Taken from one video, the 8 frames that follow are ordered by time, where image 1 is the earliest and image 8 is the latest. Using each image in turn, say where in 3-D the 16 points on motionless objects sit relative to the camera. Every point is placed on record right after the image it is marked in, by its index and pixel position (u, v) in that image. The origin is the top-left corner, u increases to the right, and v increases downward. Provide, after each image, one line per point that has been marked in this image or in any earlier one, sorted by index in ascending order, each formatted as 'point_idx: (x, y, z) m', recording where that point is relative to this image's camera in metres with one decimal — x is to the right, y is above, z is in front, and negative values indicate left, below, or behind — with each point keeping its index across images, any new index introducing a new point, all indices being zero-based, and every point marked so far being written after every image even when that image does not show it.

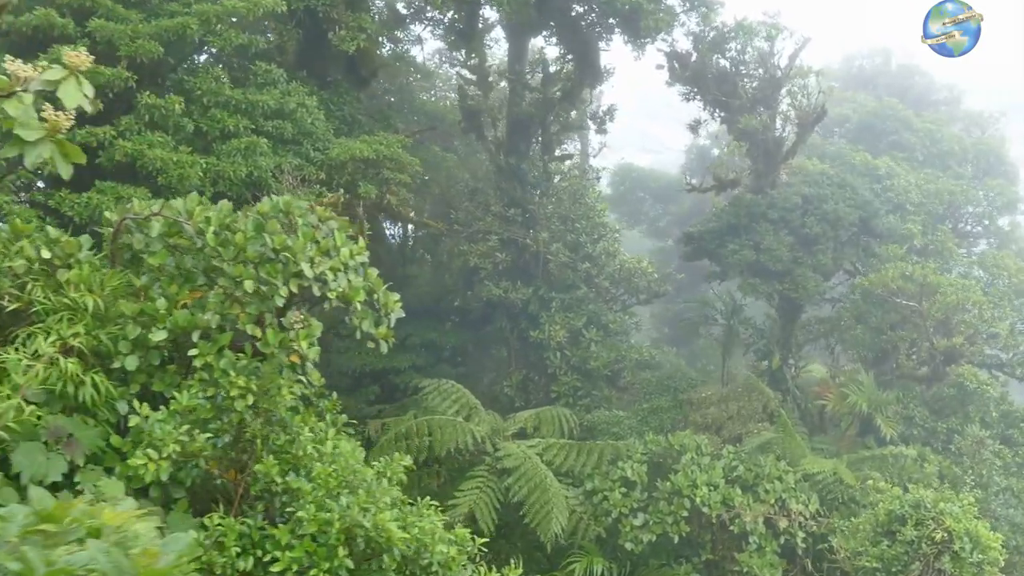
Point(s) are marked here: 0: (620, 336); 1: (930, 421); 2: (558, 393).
0: (+0.7, -0.3, +6.4) m
1: (+2.6, -0.8, +5.8) m
2: (+0.3, -0.7, +6.1) m
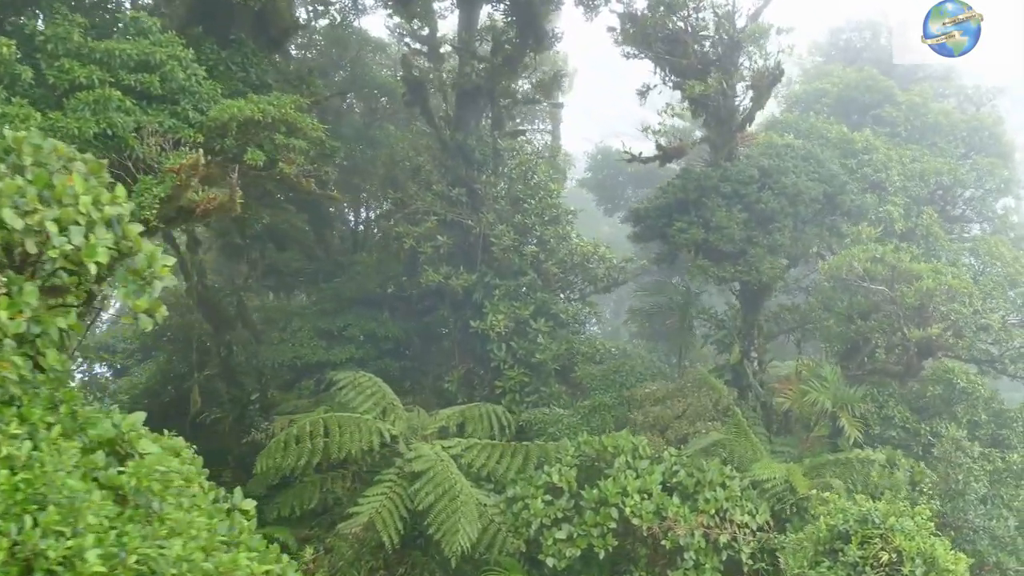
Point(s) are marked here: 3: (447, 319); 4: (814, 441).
0: (+0.4, -0.2, +5.9) m
1: (+2.3, -0.8, +5.2) m
2: (0.0, -0.6, +5.6) m
3: (-0.4, -0.2, +5.9) m
4: (+1.6, -0.8, +4.8) m
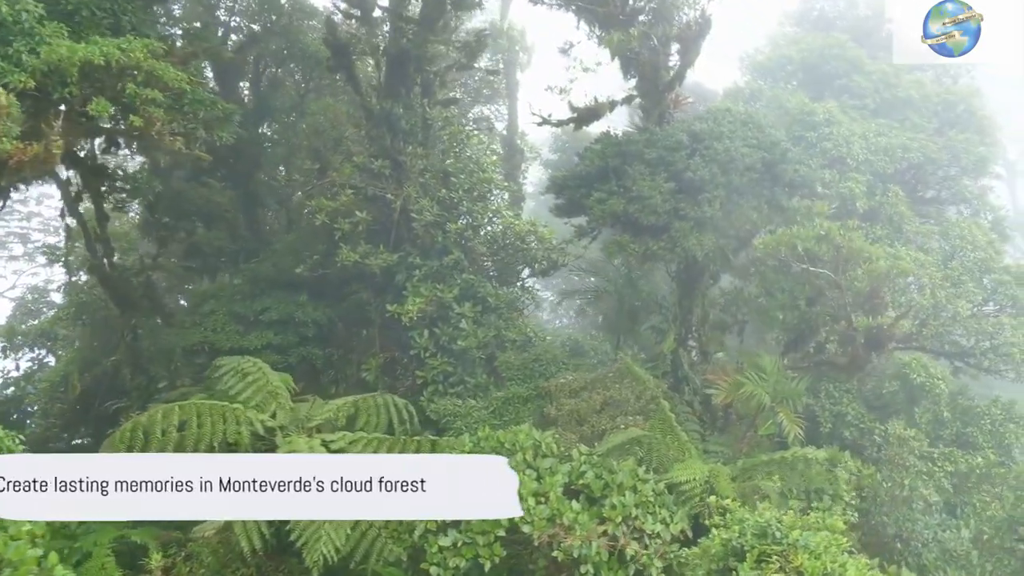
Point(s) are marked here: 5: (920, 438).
0: (-0.1, -0.1, +5.4) m
1: (+1.8, -0.7, +4.7) m
2: (-0.5, -0.5, +5.1) m
3: (-0.8, -0.1, +5.4) m
4: (+1.1, -0.7, +4.3) m
5: (+2.0, -0.8, +4.7) m
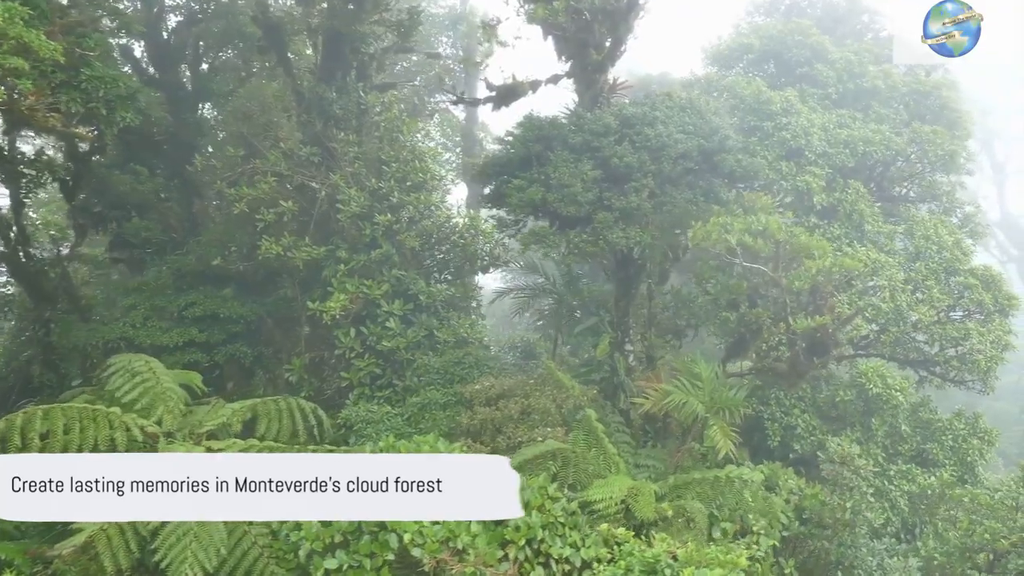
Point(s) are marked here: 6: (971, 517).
0: (-0.4, -0.1, +5.0) m
1: (+1.4, -0.7, +4.4) m
2: (-0.8, -0.5, +4.7) m
3: (-1.2, -0.1, +5.0) m
4: (+0.8, -0.7, +4.0) m
5: (+1.7, -0.8, +4.3) m
6: (+1.8, -0.9, +3.7) m
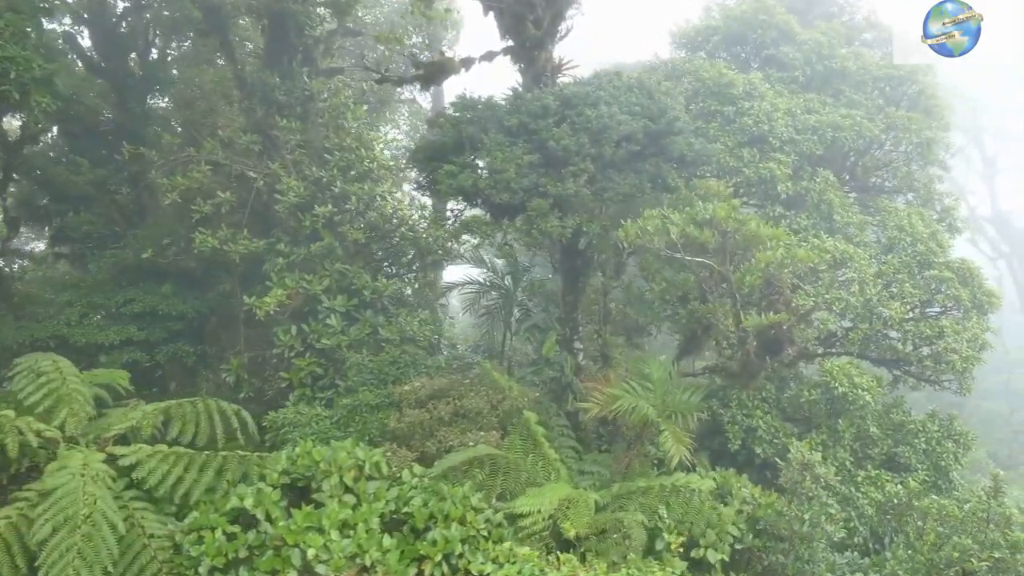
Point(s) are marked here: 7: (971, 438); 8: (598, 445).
0: (-0.7, -0.1, +4.7) m
1: (+1.2, -0.7, +4.1) m
2: (-1.1, -0.4, +4.5) m
3: (-1.5, 0.0, +4.8) m
4: (+0.5, -0.7, +3.7) m
5: (+1.4, -0.8, +4.1) m
6: (+1.6, -0.9, +3.5) m
7: (+2.2, -0.7, +4.4) m
8: (+0.4, -0.7, +4.1) m
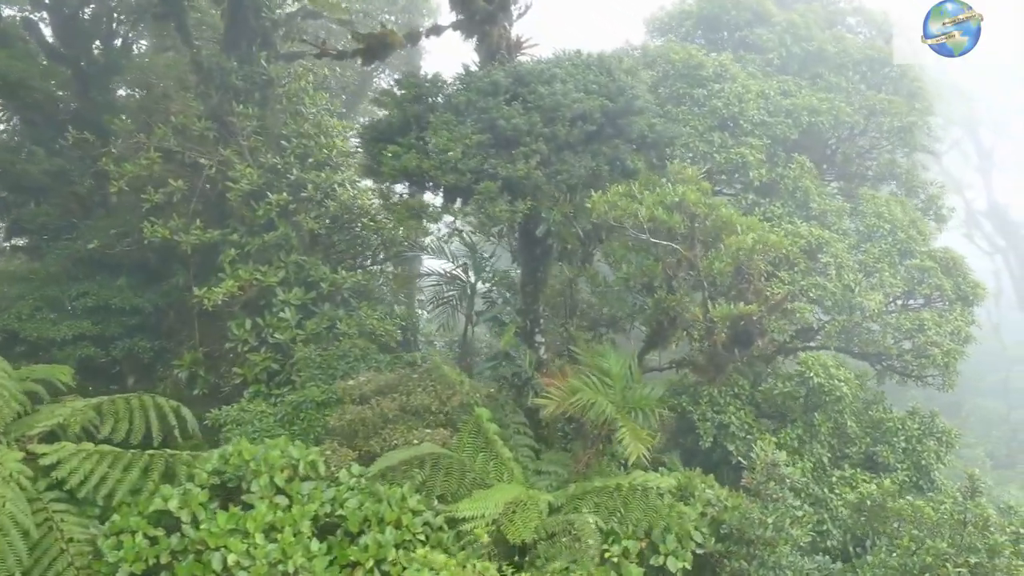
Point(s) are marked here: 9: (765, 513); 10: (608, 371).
0: (-0.8, -0.1, +4.6) m
1: (+1.0, -0.6, +3.9) m
2: (-1.3, -0.4, +4.3) m
3: (-1.6, 0.0, +4.6) m
4: (+0.3, -0.6, +3.5) m
5: (+1.2, -0.7, +3.9) m
6: (+1.4, -0.9, +3.2) m
7: (+2.0, -0.7, +4.2) m
8: (+0.2, -0.7, +3.9) m
9: (+0.9, -0.8, +3.1) m
10: (+0.4, -0.3, +3.5) m
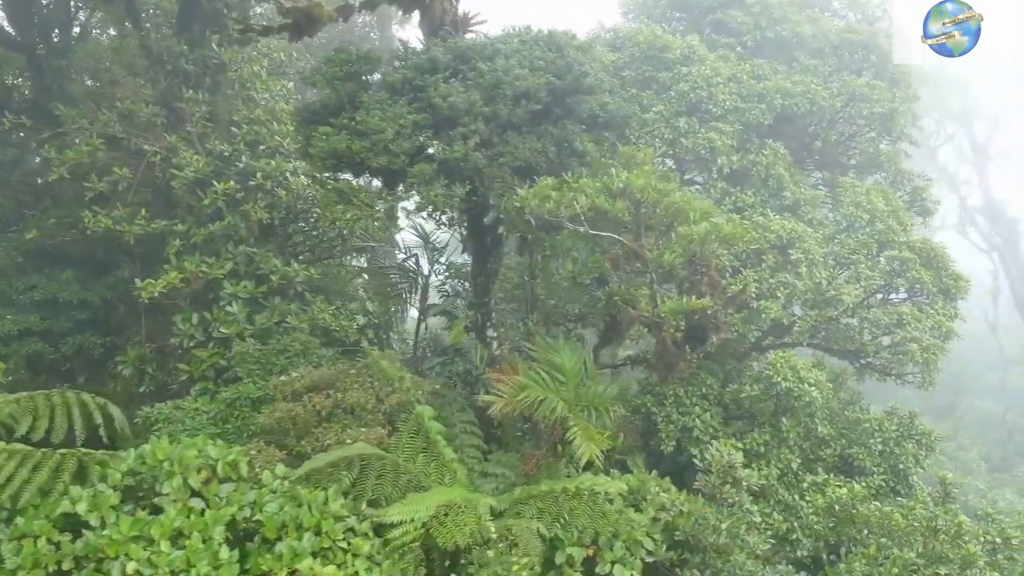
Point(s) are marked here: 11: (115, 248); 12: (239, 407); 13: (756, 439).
0: (-1.0, 0.0, +4.3) m
1: (+0.8, -0.6, +3.7) m
2: (-1.5, -0.4, +4.1) m
3: (-1.8, 0.0, +4.4) m
4: (+0.1, -0.6, +3.3) m
5: (+1.0, -0.7, +3.6) m
6: (+1.2, -0.8, +3.0) m
7: (+1.8, -0.6, +3.9) m
8: (0.0, -0.6, +3.7) m
9: (+0.7, -0.7, +2.9) m
10: (+0.2, -0.3, +3.3) m
11: (-2.0, +0.2, +4.5) m
12: (-1.0, -0.4, +3.3) m
13: (+1.0, -0.6, +3.7) m
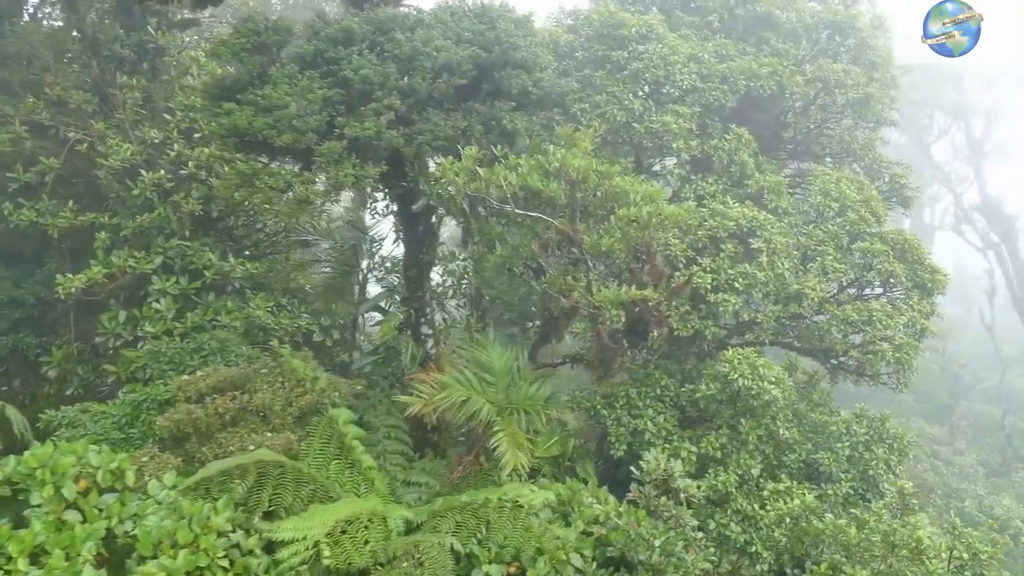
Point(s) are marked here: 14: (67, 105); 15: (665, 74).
0: (-1.3, 0.0, +4.1) m
1: (+0.6, -0.6, +3.4) m
2: (-1.7, -0.4, +3.8) m
3: (-2.0, 0.0, +4.1) m
4: (-0.1, -0.6, +3.0) m
5: (+0.8, -0.7, +3.4) m
6: (+1.0, -0.8, +2.8) m
7: (+1.6, -0.6, +3.7) m
8: (-0.2, -0.6, +3.5) m
9: (+0.4, -0.7, +2.7) m
10: (-0.1, -0.3, +3.0) m
11: (-2.2, +0.2, +4.3) m
12: (-1.2, -0.4, +3.1) m
13: (+0.8, -0.6, +3.4) m
14: (-2.1, +0.8, +4.3) m
15: (+0.7, +0.9, +4.2) m
